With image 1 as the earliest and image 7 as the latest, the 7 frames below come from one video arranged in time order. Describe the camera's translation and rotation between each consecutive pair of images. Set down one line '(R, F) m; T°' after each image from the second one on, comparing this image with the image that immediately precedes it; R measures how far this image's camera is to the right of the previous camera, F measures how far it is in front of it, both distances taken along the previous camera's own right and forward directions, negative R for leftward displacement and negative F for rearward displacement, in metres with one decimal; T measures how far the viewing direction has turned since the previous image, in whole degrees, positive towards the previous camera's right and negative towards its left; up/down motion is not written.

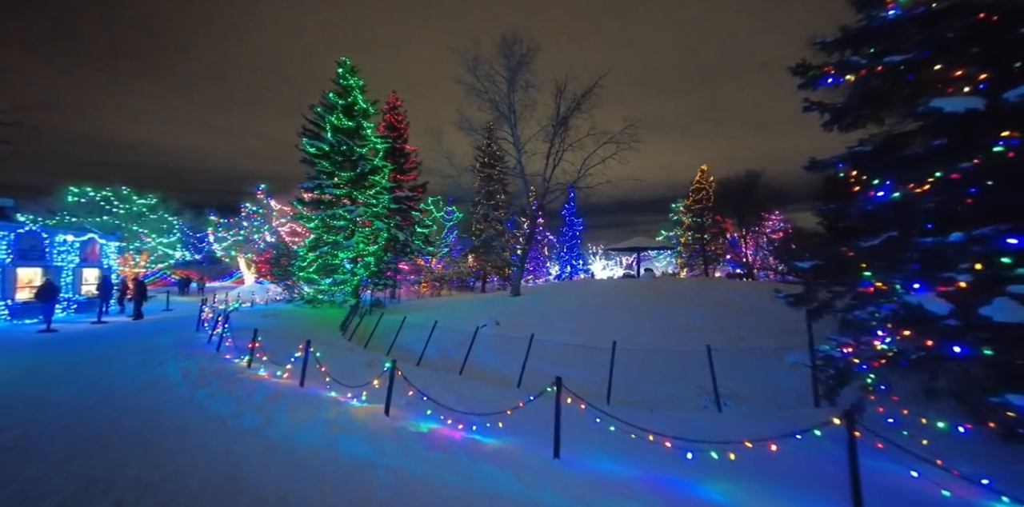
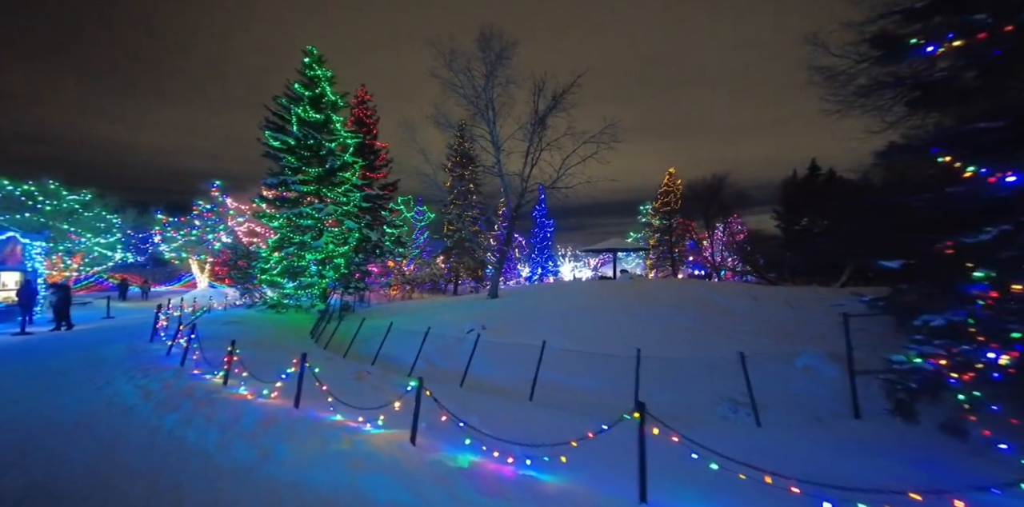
(-1.0, +0.8) m; +5°
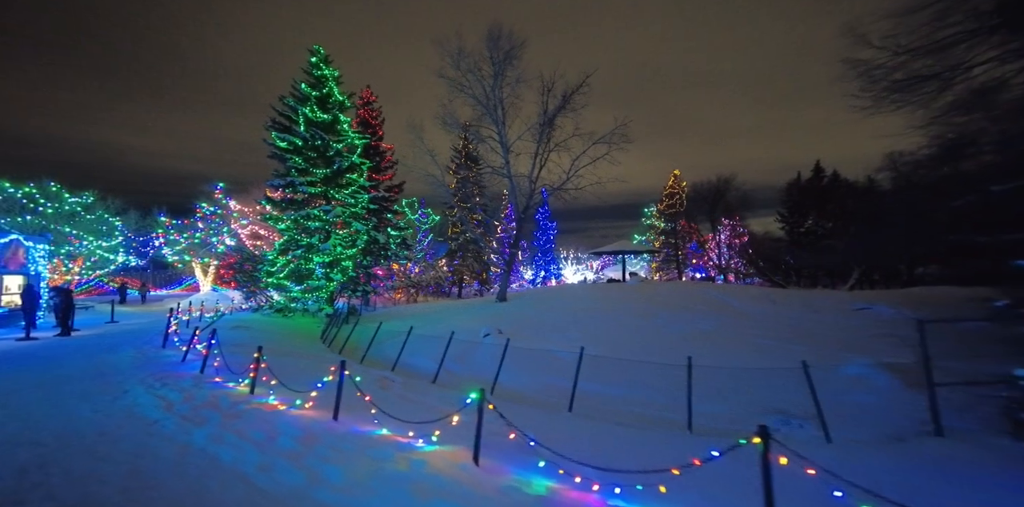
(-0.8, +0.4) m; 0°
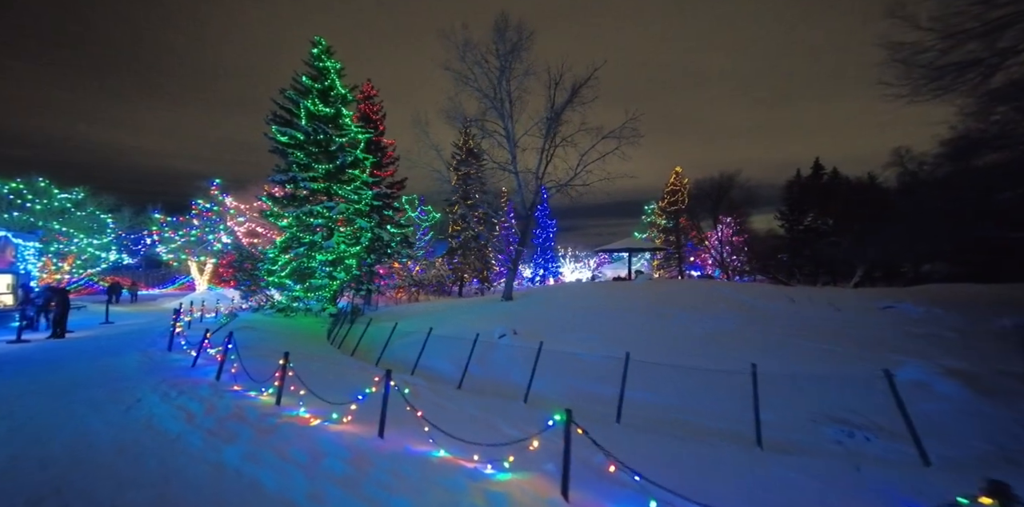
(-0.9, +0.6) m; +1°
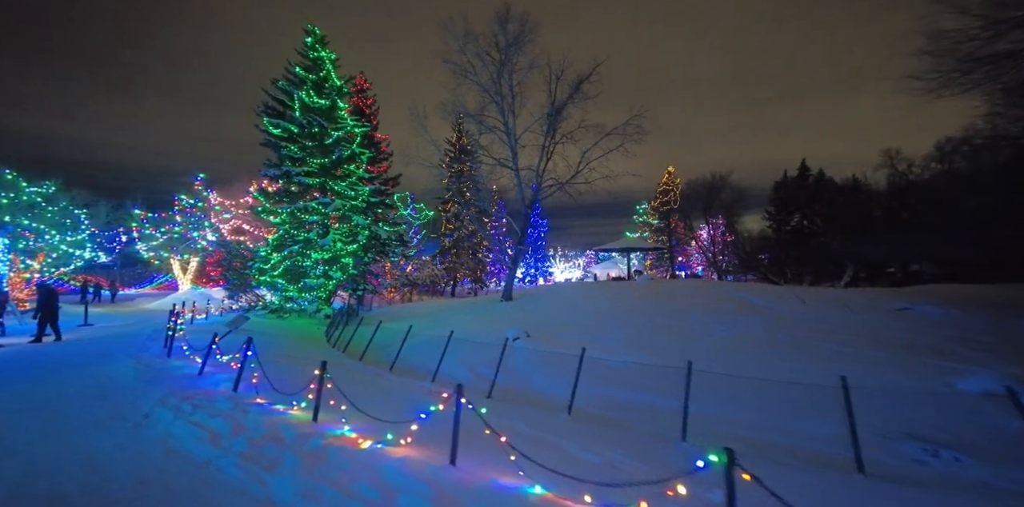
(-1.2, +0.7) m; +2°
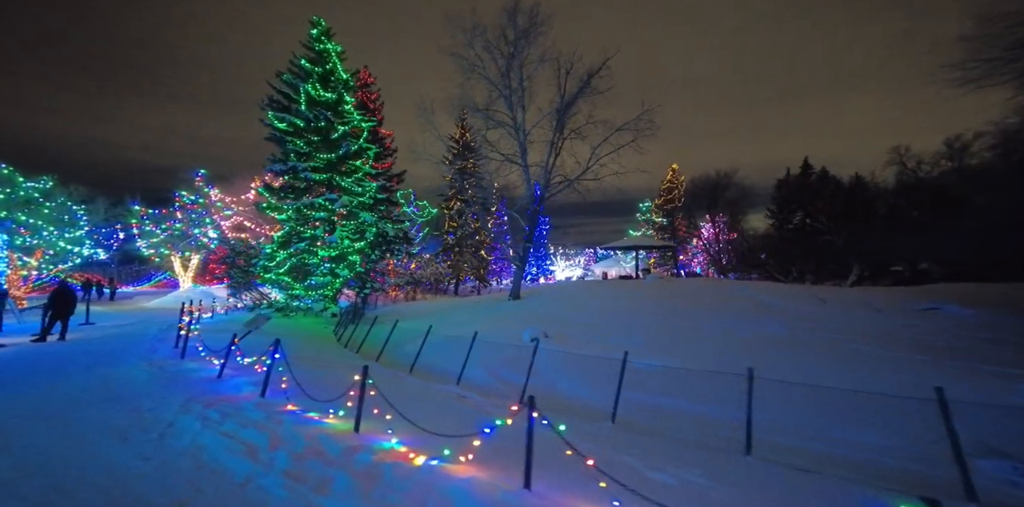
(-0.8, +0.5) m; 0°
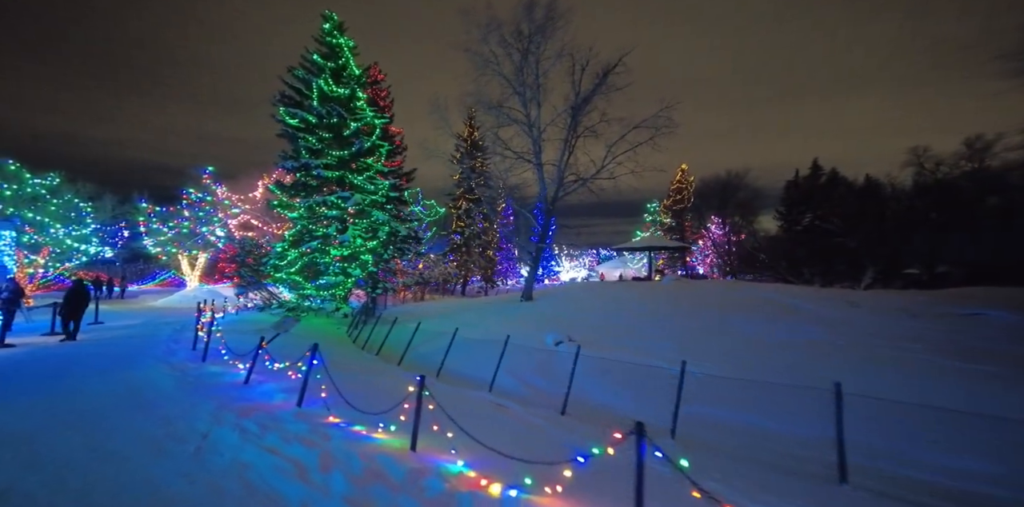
(-0.9, +0.6) m; 0°
